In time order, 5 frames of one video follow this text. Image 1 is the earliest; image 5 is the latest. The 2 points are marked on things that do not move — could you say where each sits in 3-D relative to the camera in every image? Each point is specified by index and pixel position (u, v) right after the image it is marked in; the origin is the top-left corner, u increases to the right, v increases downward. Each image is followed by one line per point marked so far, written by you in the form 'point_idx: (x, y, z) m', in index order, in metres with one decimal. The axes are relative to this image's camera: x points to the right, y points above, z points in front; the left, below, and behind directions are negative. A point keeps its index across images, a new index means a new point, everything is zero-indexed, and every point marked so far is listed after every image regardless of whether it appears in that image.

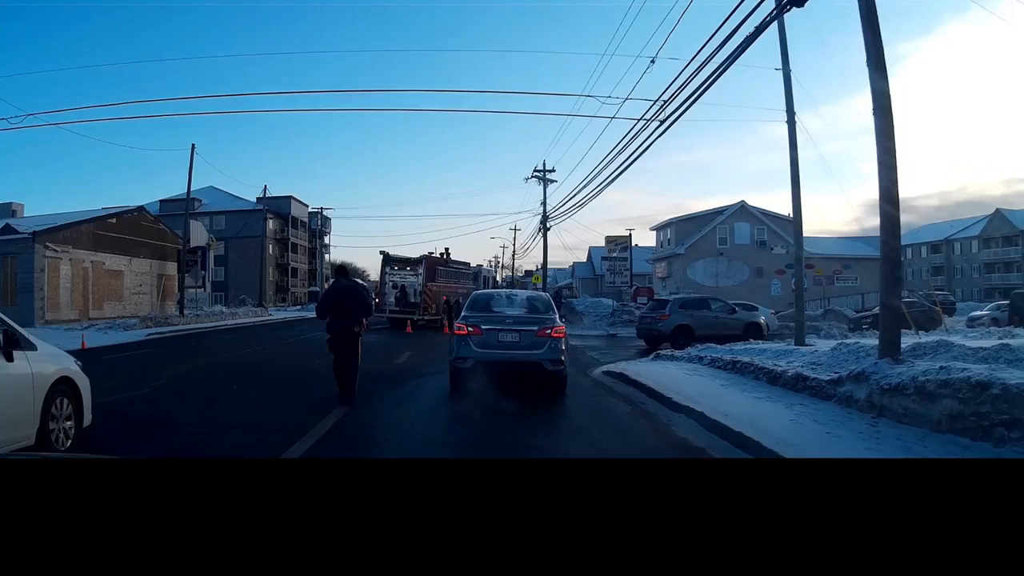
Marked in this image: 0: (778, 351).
0: (+5.5, -1.3, +16.0) m
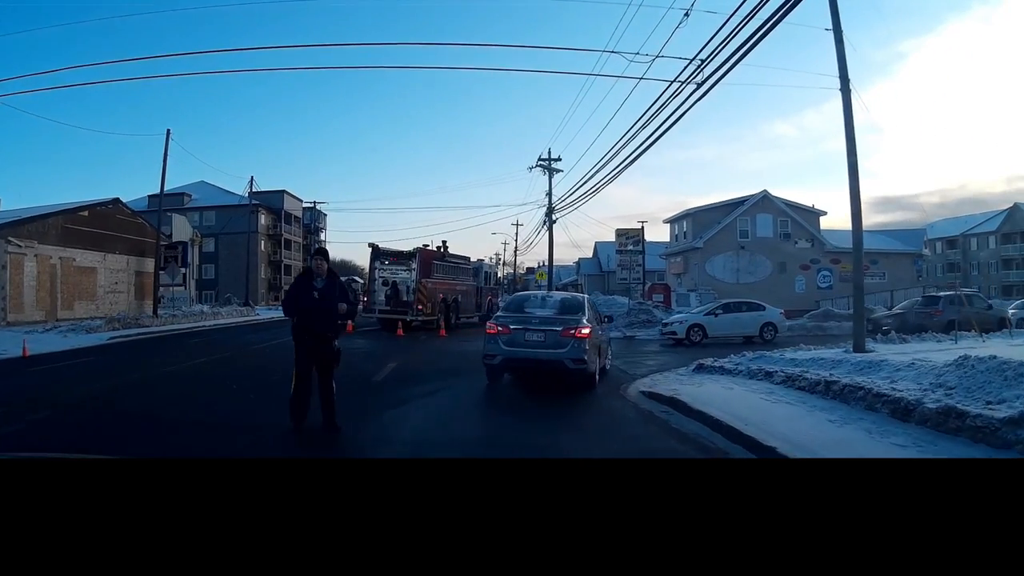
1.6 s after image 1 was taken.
0: (+5.7, -1.2, +12.9) m
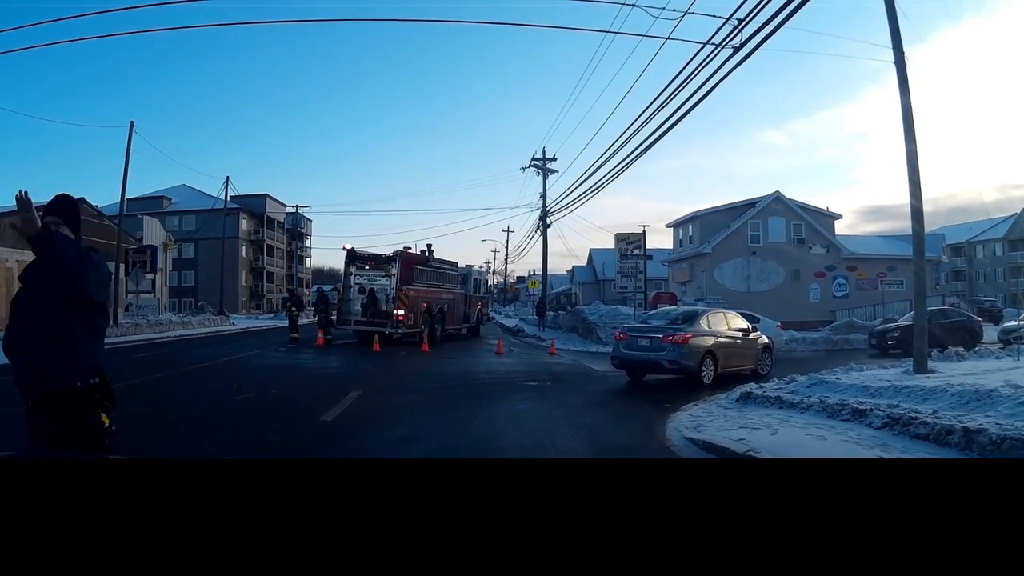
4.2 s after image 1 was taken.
0: (+5.6, -1.4, +10.1) m
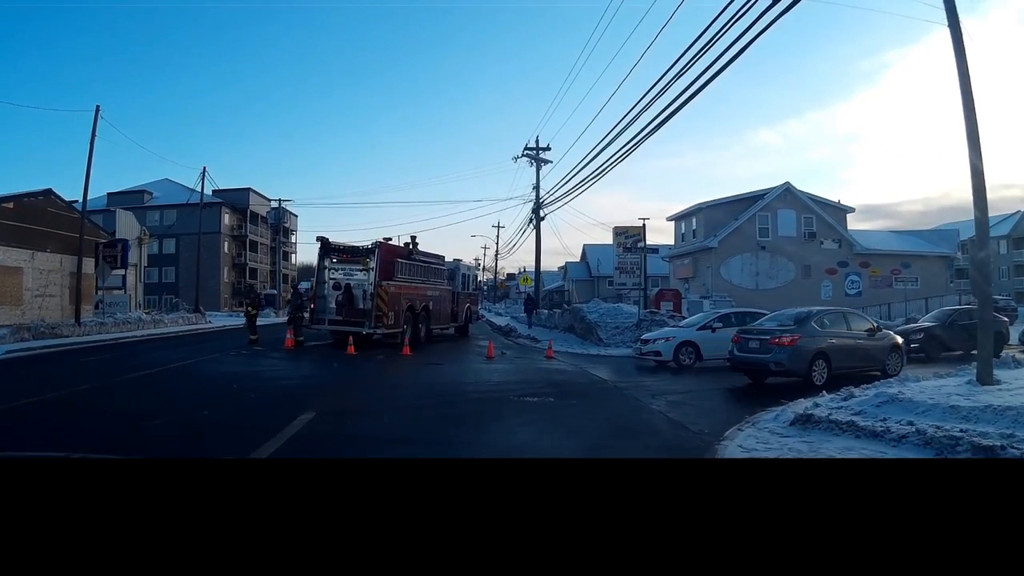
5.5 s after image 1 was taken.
0: (+5.6, -1.3, +8.0) m
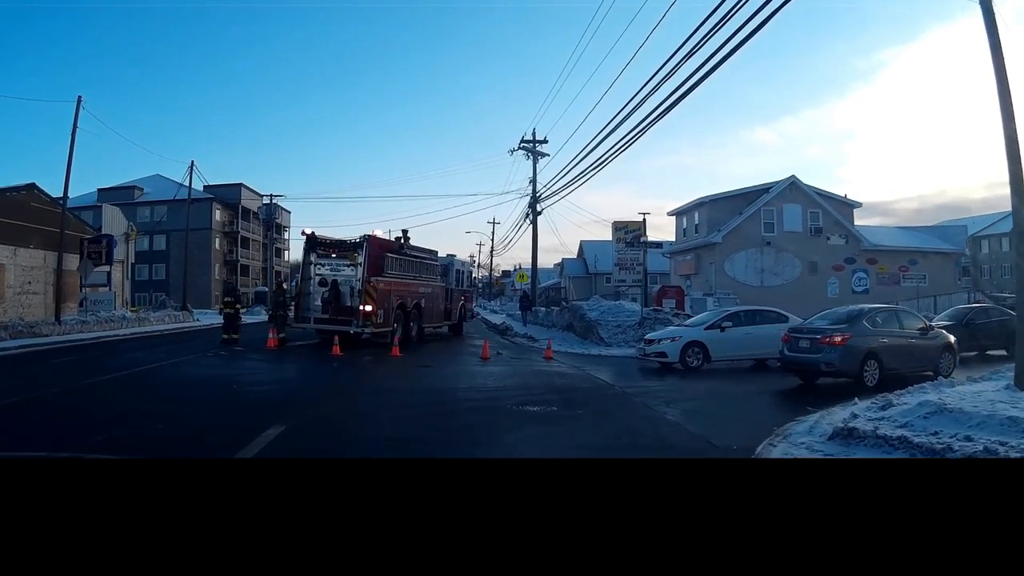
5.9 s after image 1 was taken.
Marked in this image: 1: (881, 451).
0: (+5.6, -1.3, +7.0) m
1: (+3.2, -1.4, +6.7) m
